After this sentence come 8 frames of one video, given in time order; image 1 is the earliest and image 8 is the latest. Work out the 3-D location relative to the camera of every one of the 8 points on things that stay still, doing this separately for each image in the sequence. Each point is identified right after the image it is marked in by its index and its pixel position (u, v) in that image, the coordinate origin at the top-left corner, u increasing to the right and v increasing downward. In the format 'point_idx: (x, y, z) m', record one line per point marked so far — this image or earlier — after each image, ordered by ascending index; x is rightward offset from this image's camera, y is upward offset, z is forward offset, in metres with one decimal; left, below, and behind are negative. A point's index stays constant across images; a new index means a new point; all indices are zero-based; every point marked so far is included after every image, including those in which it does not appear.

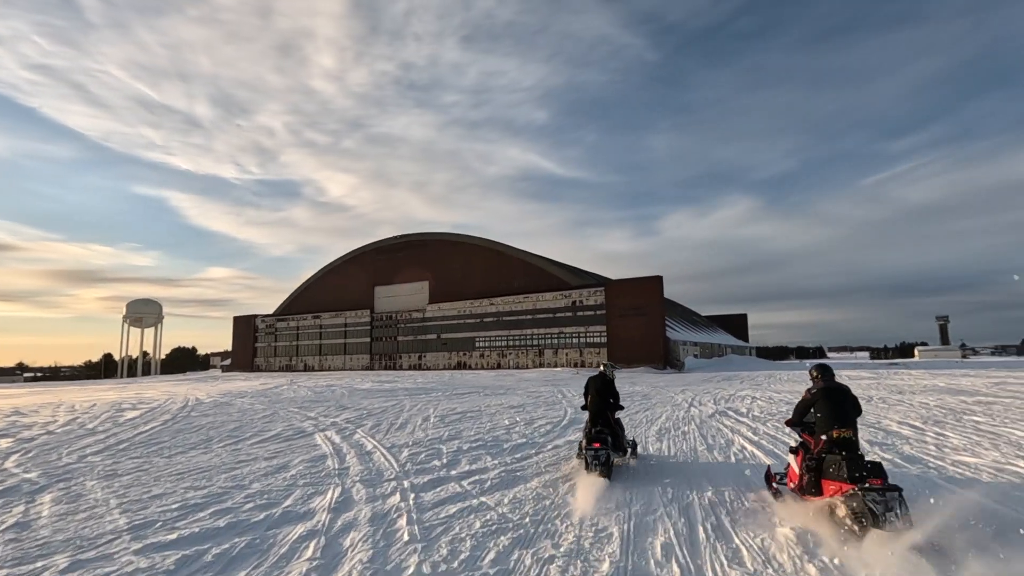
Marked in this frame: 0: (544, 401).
0: (+1.2, -4.1, +19.1) m
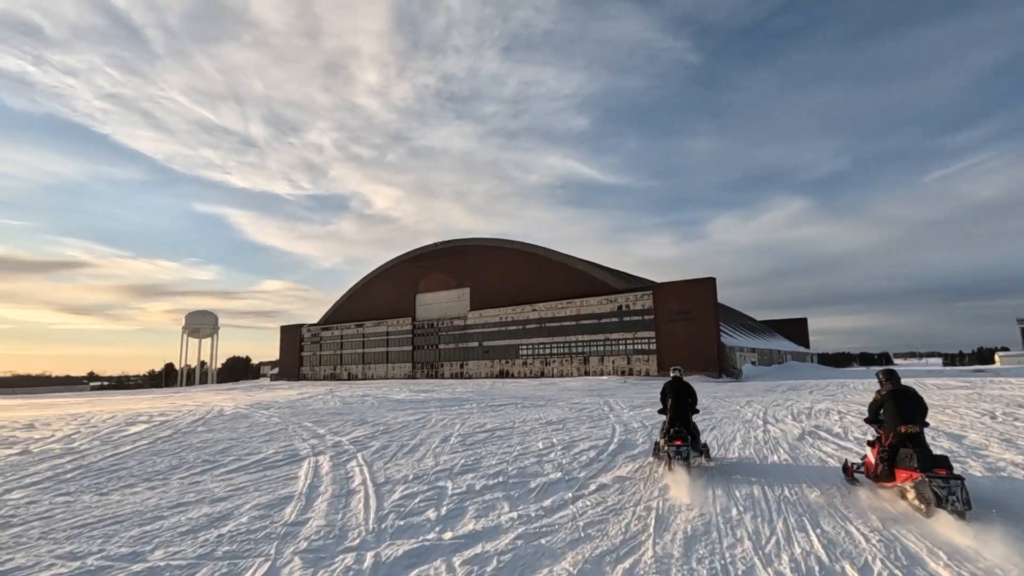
0: (+2.4, -4.0, +16.6) m
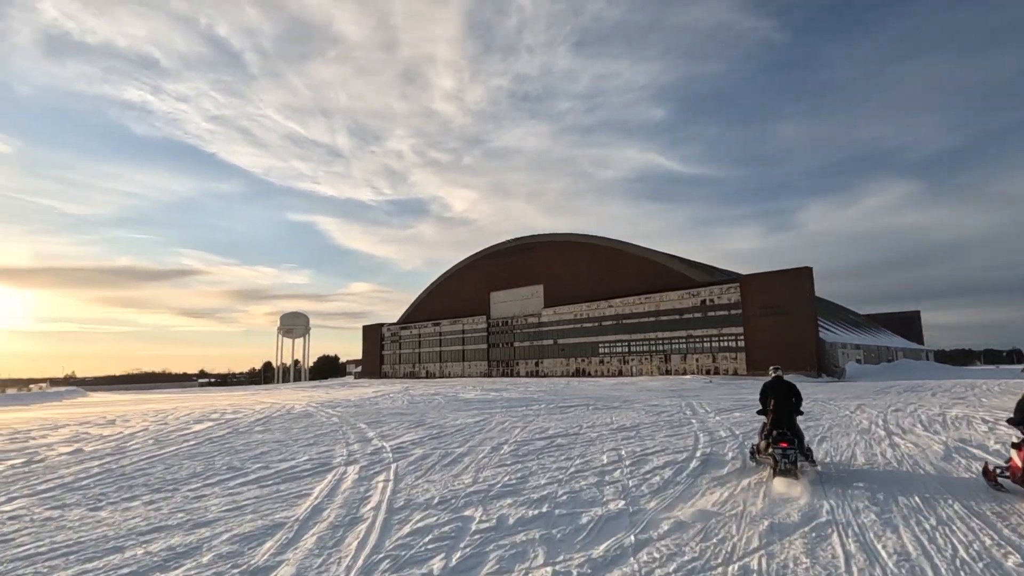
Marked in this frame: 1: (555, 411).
0: (+4.3, -3.7, +14.6) m
1: (+1.6, -4.5, +19.7) m
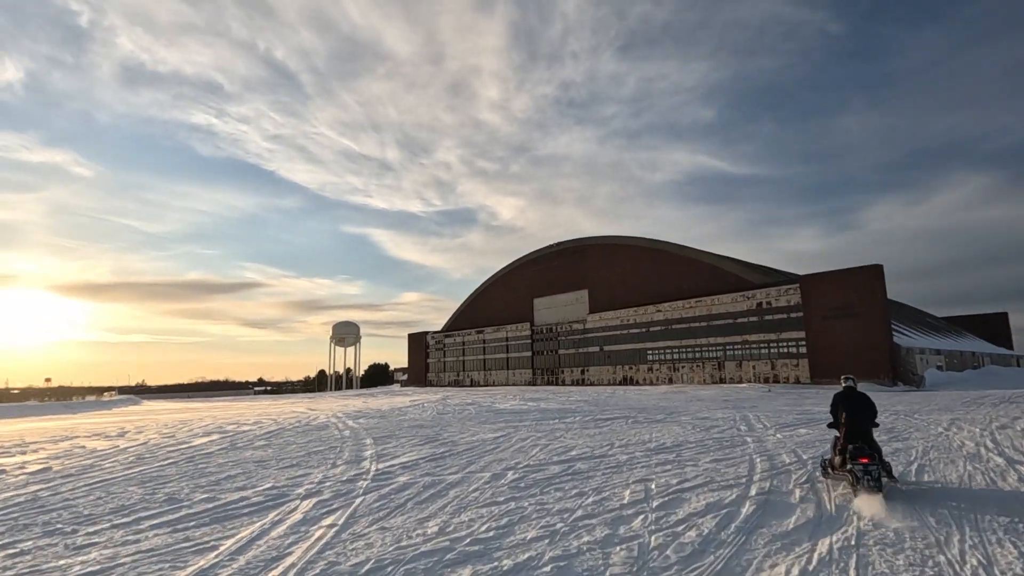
0: (+4.7, -3.5, +12.3) m
1: (+2.5, -4.5, +17.7) m
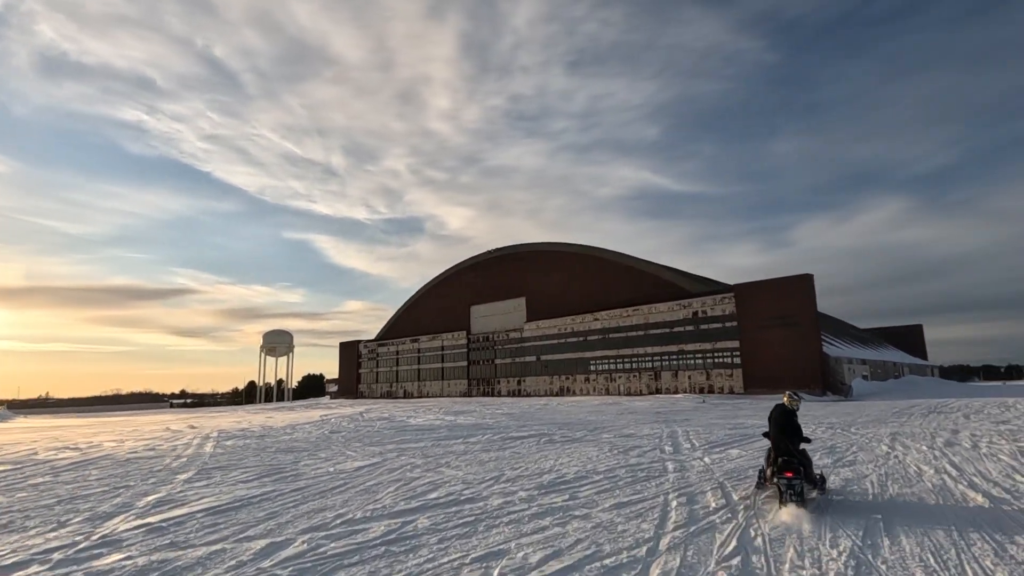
0: (+2.2, -3.4, +9.8) m
1: (-0.5, -4.4, +14.9) m
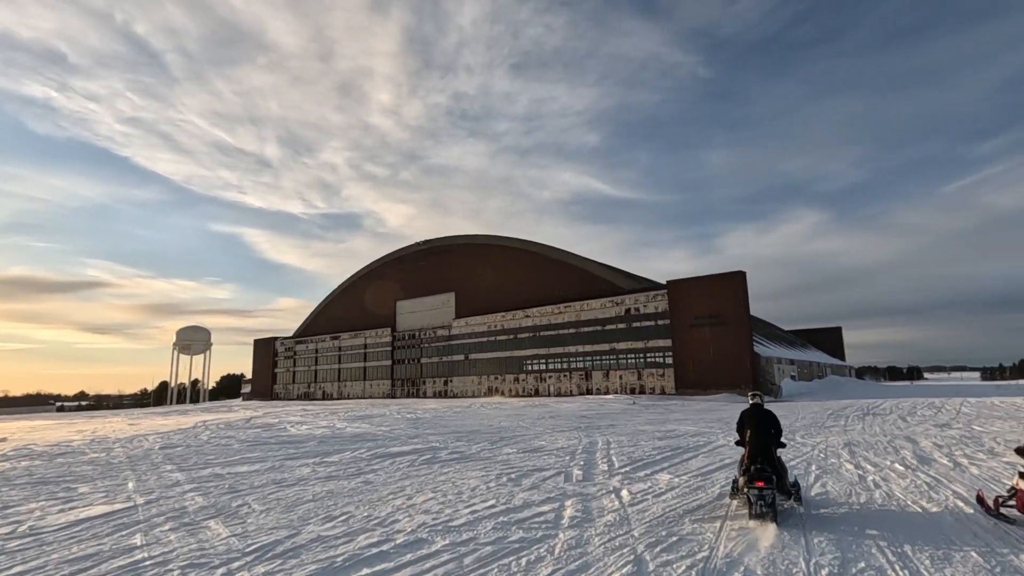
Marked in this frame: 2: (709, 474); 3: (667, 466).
0: (0.0, -2.7, +6.2) m
1: (-3.3, -3.7, +11.0) m
2: (+3.5, -3.3, +9.5) m
3: (+3.1, -3.5, +10.7) m
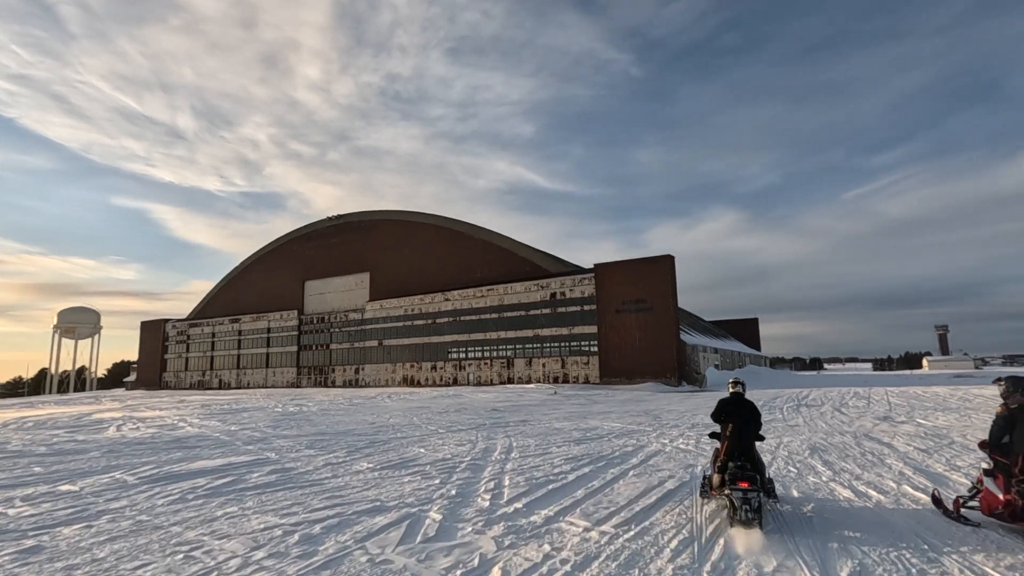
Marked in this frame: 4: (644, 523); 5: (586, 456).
0: (-1.6, -1.9, +2.2) m
1: (-5.5, -2.7, +6.5) m
2: (+1.5, -2.5, +5.9) m
3: (+0.9, -2.6, +7.1) m
4: (+1.4, -2.4, +5.6) m
5: (+1.5, -3.1, +10.3) m
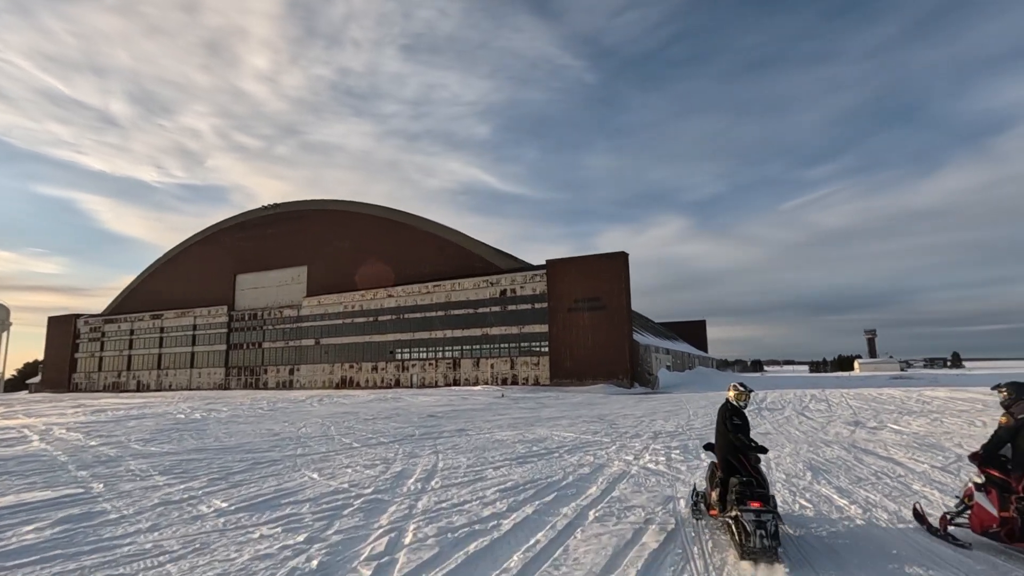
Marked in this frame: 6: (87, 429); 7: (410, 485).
0: (-2.0, -1.5, -0.4) m
1: (-6.2, -2.2, +3.5) m
2: (+0.7, -2.1, +3.5) m
3: (+0.1, -2.2, +4.6) m
4: (+0.7, -2.1, +3.2) m
5: (+0.3, -2.8, +7.9) m
6: (-14.4, -4.5, +17.8) m
7: (-1.4, -2.8, +7.7) m
